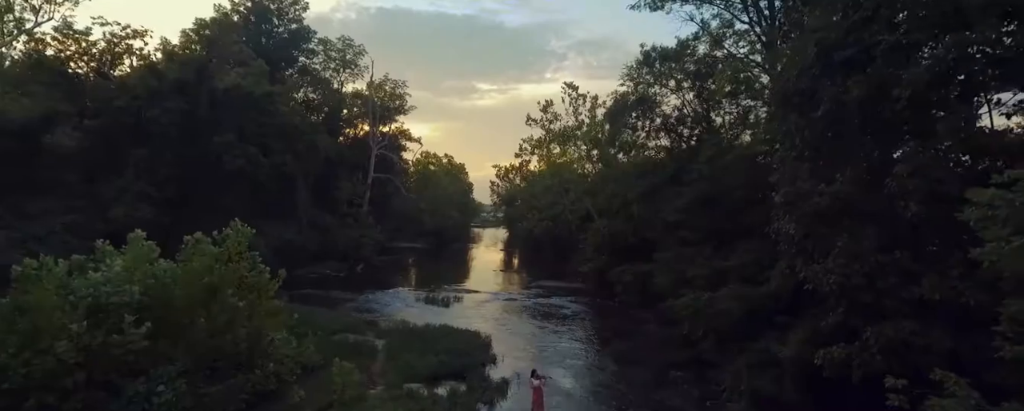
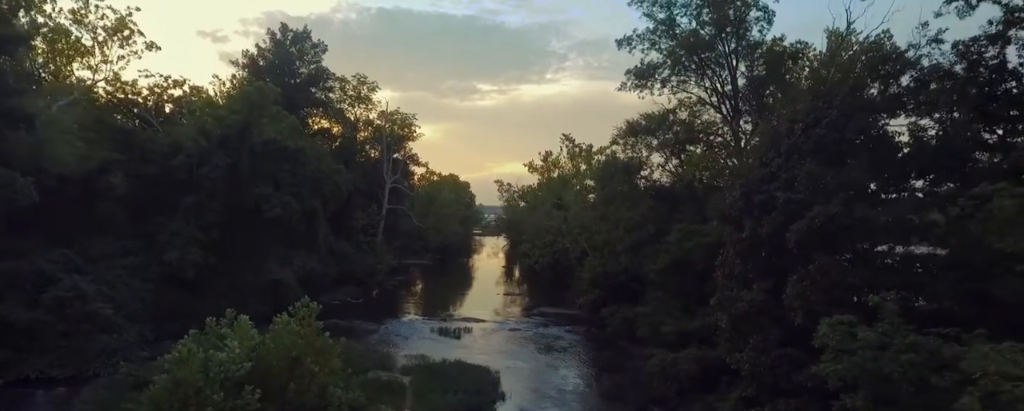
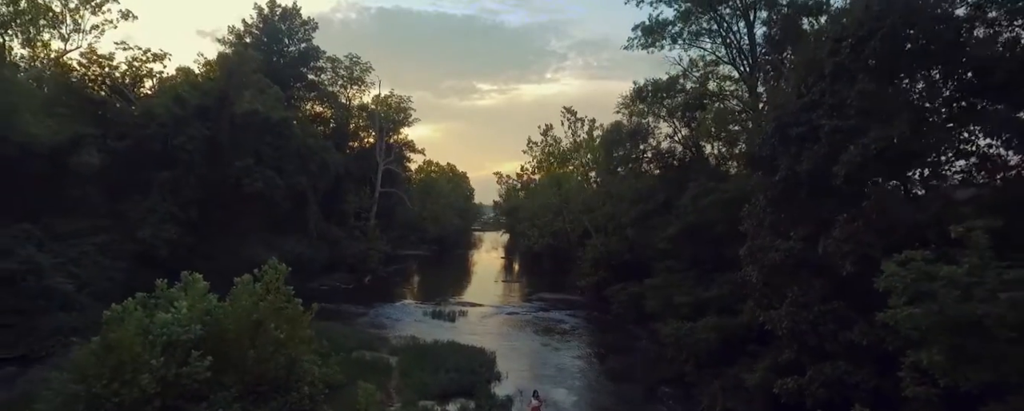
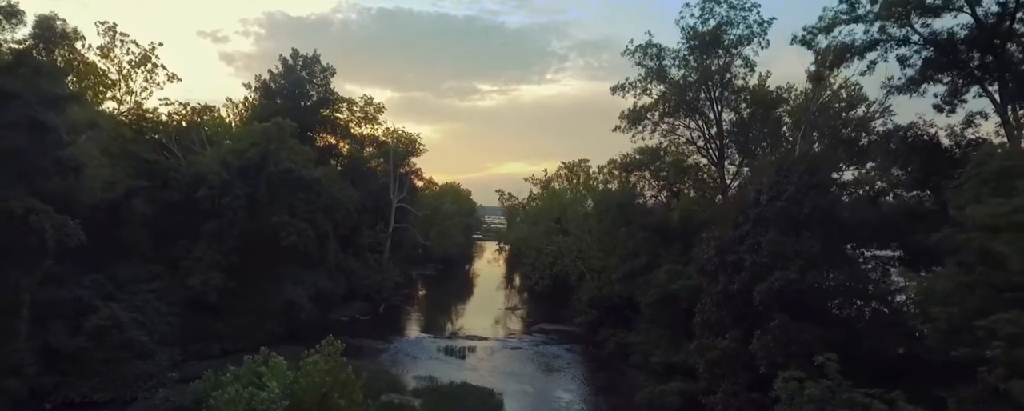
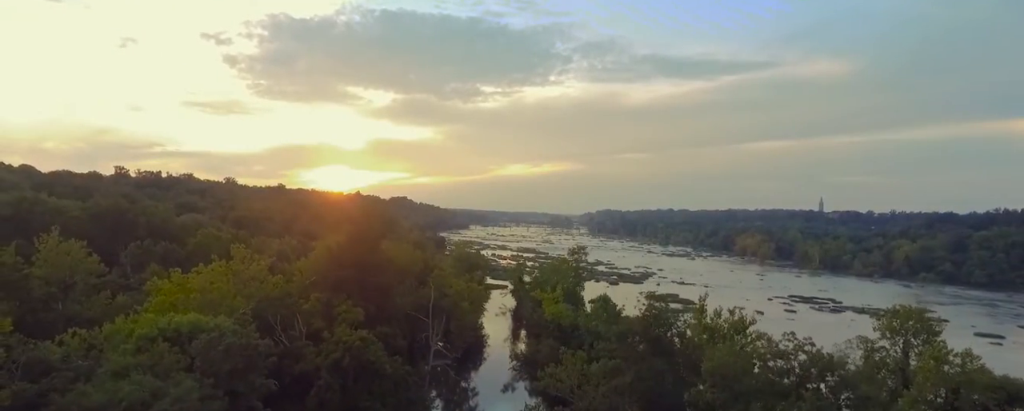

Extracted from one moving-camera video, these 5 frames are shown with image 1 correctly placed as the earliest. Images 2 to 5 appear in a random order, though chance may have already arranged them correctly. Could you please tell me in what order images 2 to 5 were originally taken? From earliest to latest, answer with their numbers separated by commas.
3, 2, 4, 5
